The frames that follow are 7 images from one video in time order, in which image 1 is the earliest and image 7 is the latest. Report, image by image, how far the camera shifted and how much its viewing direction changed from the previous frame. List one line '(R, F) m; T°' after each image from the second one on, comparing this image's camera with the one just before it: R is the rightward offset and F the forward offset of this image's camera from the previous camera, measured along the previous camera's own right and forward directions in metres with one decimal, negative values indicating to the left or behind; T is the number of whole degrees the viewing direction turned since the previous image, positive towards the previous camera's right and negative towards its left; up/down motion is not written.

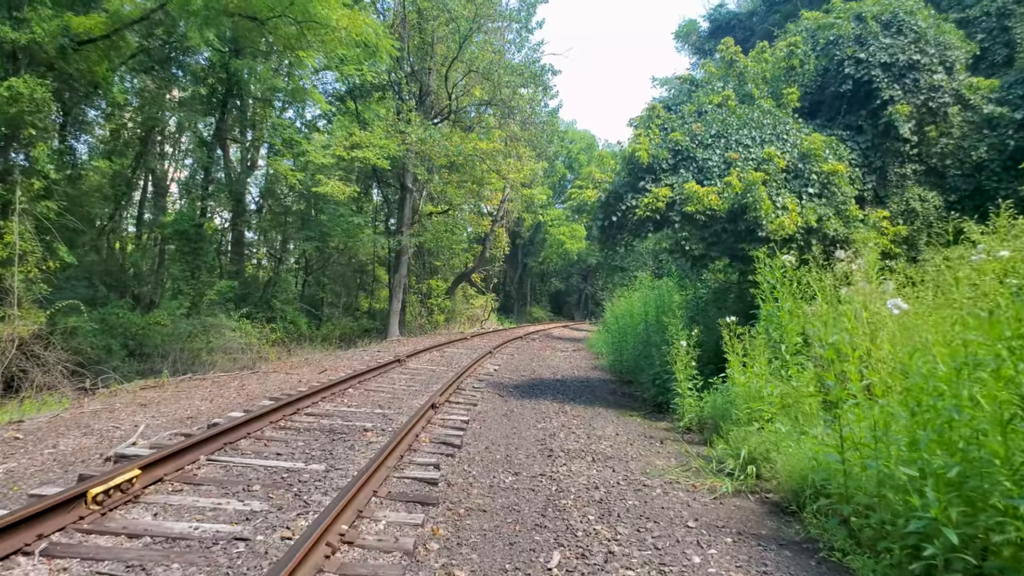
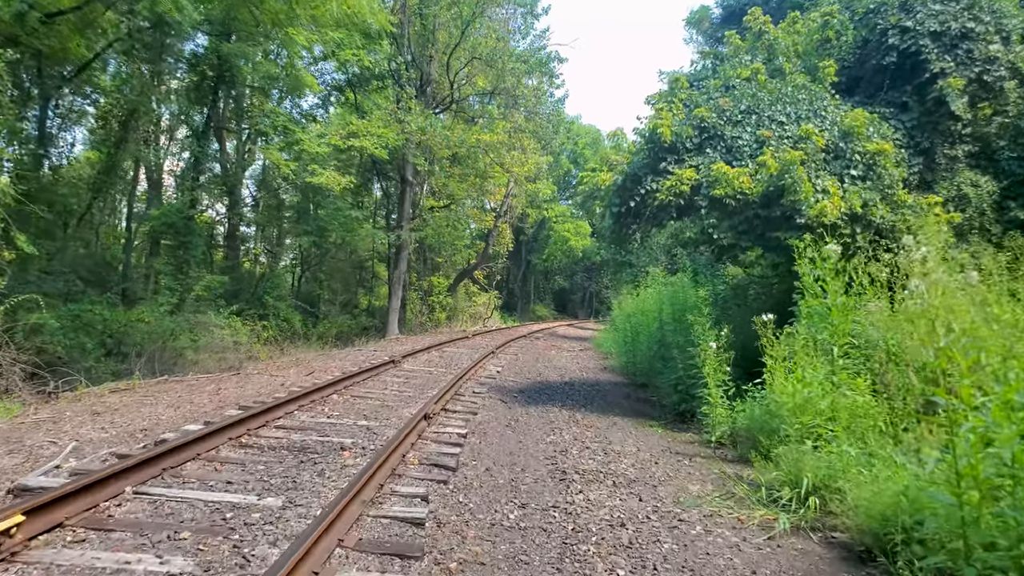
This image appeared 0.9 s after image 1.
(0.0, +1.1) m; 0°
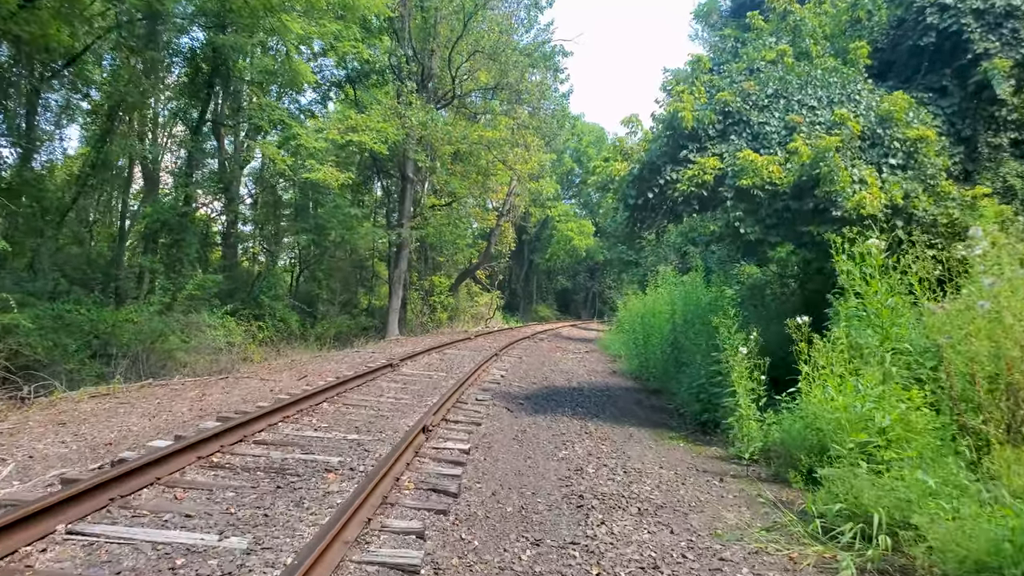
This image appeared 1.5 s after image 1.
(-0.1, +0.7) m; 0°
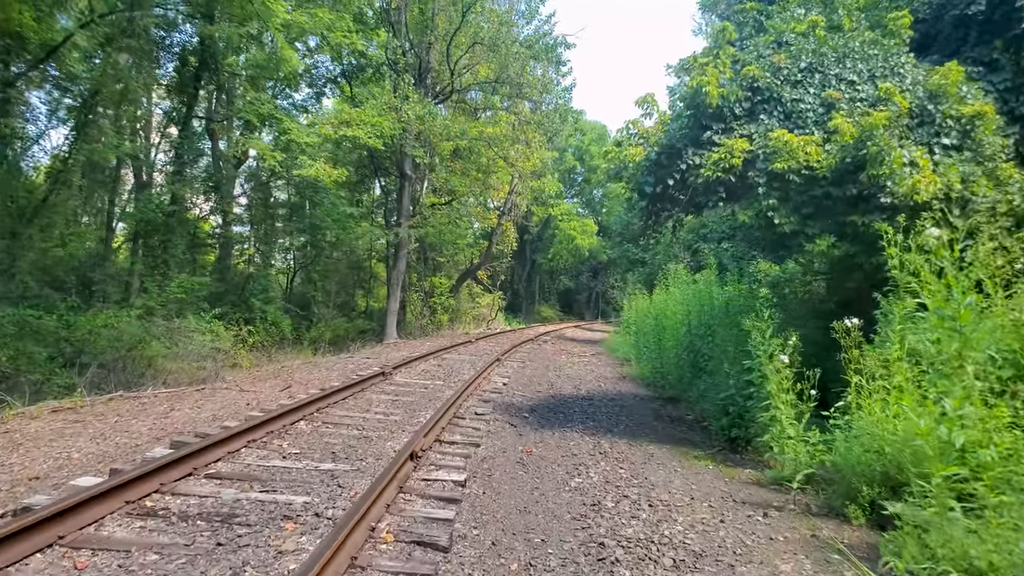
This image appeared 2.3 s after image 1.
(0.0, +1.0) m; 0°
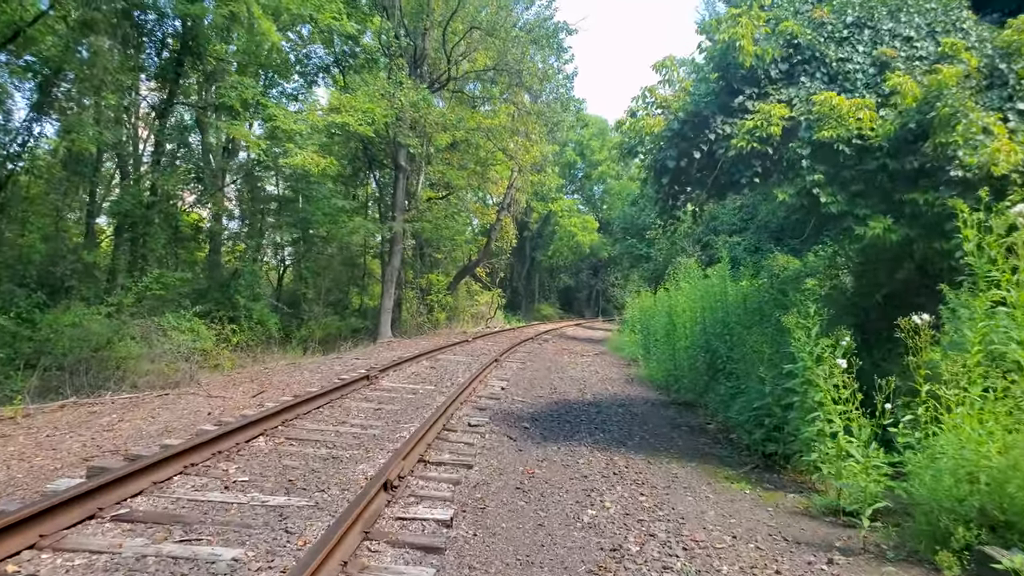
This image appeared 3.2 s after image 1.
(0.0, +1.1) m; 0°
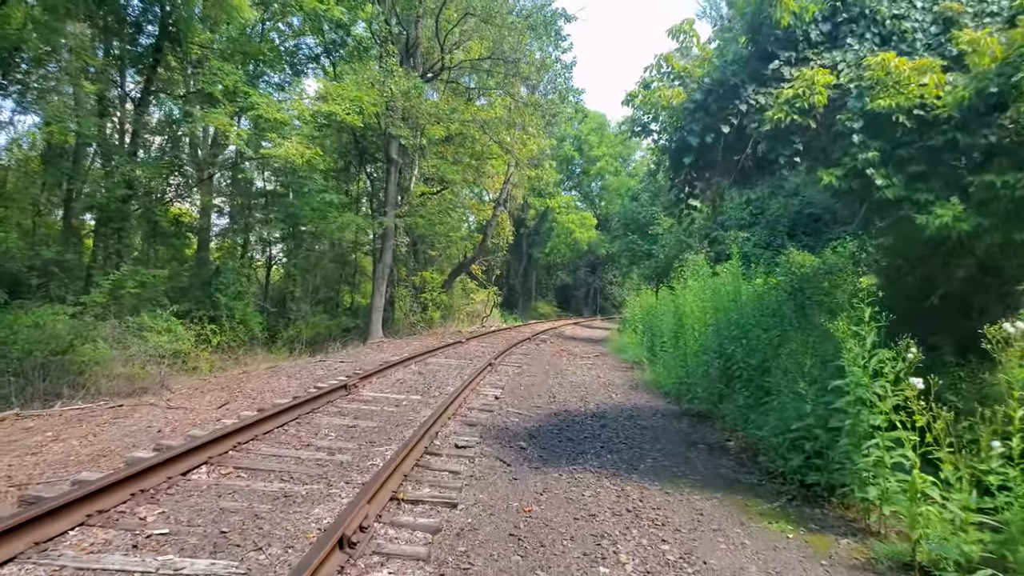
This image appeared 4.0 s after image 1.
(0.0, +1.0) m; 0°
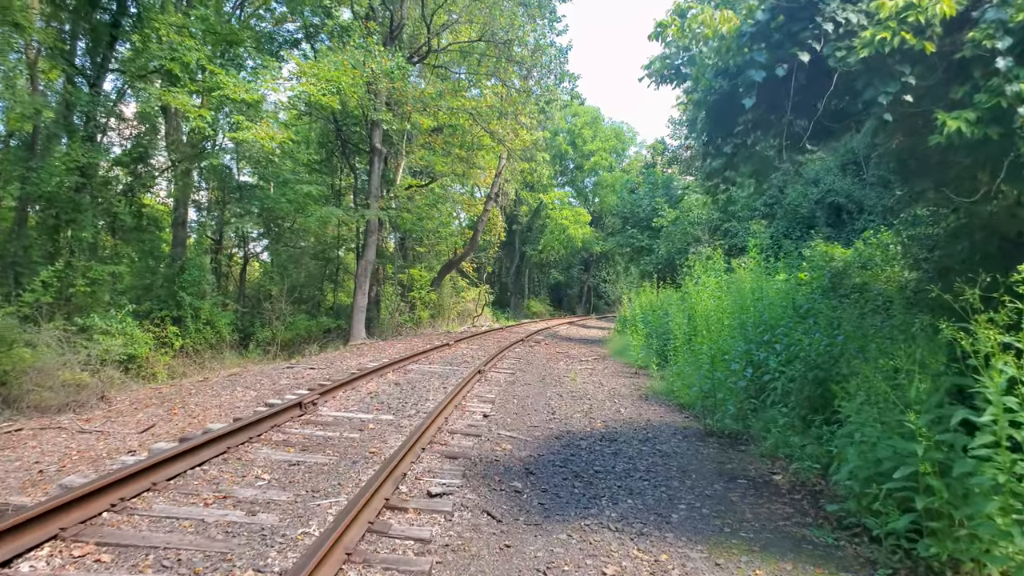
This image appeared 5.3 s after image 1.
(0.0, +1.5) m; +1°
